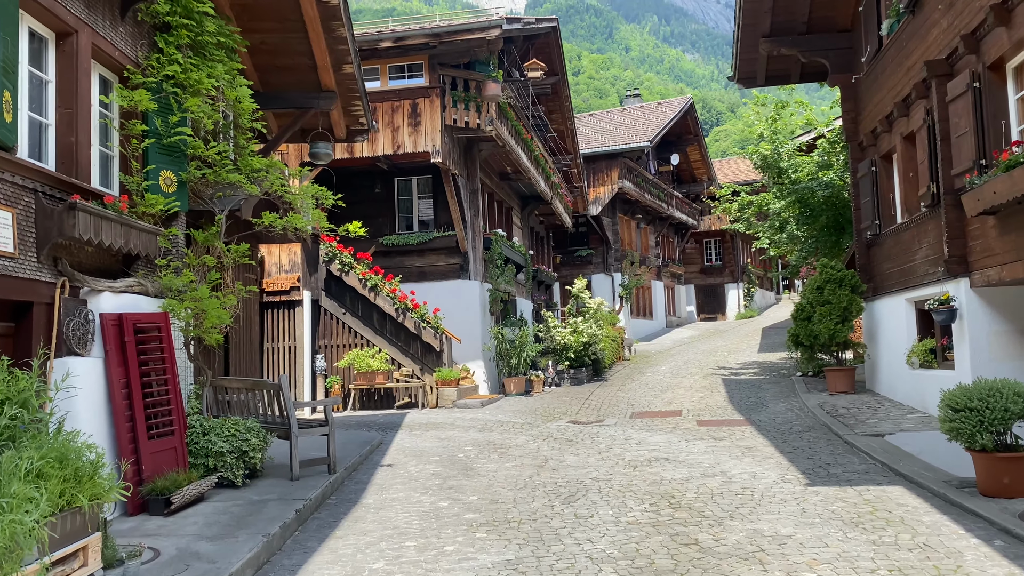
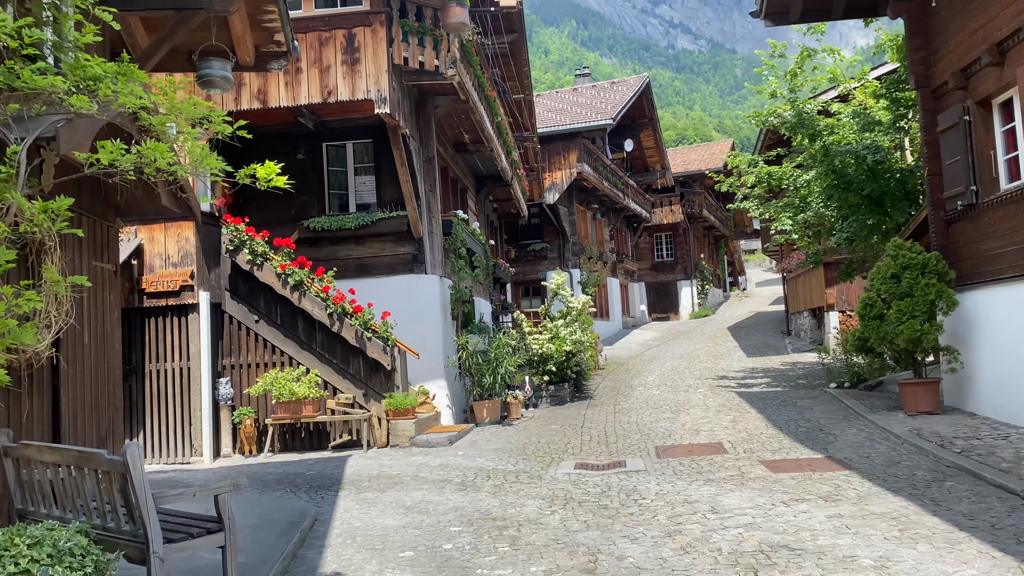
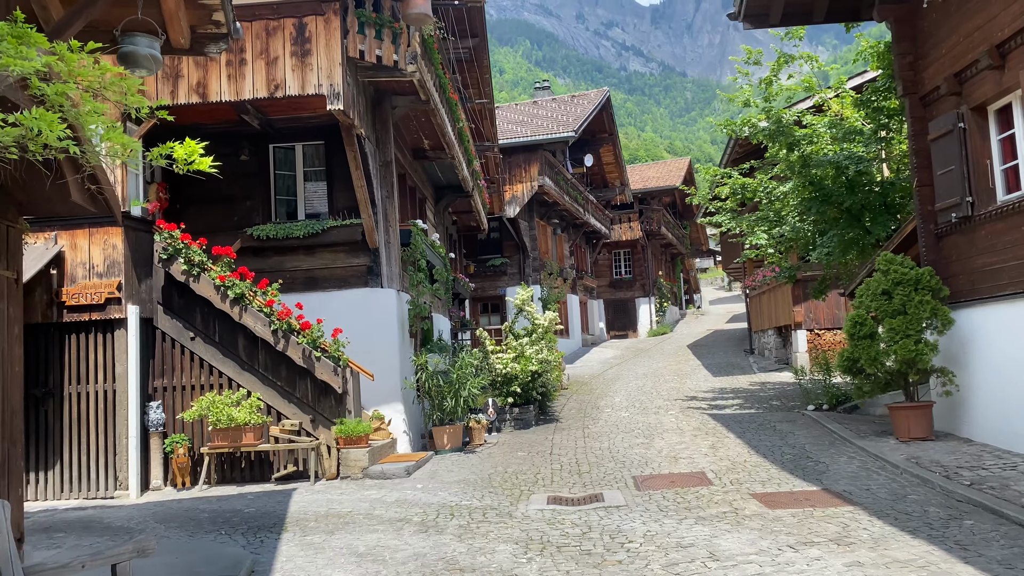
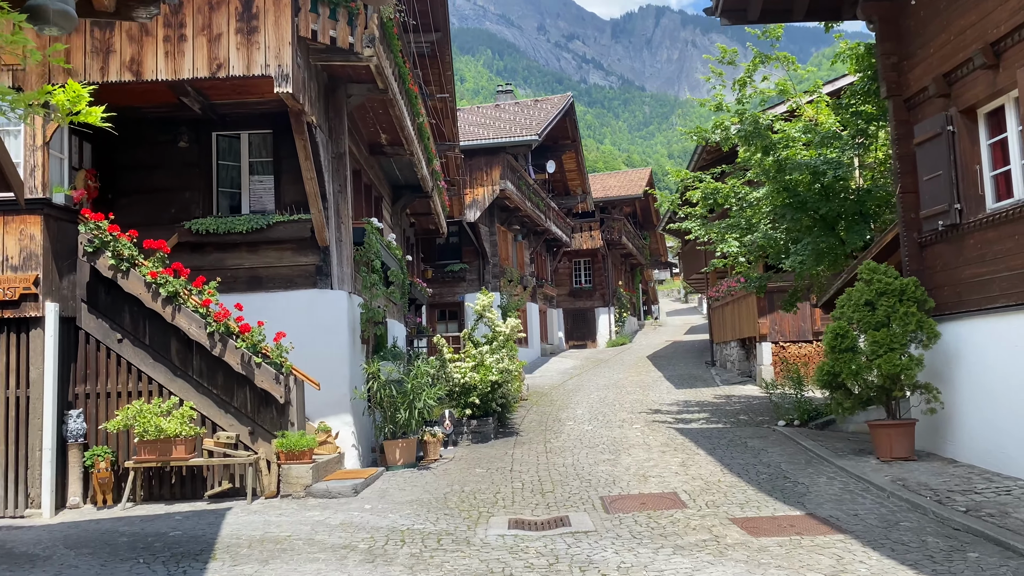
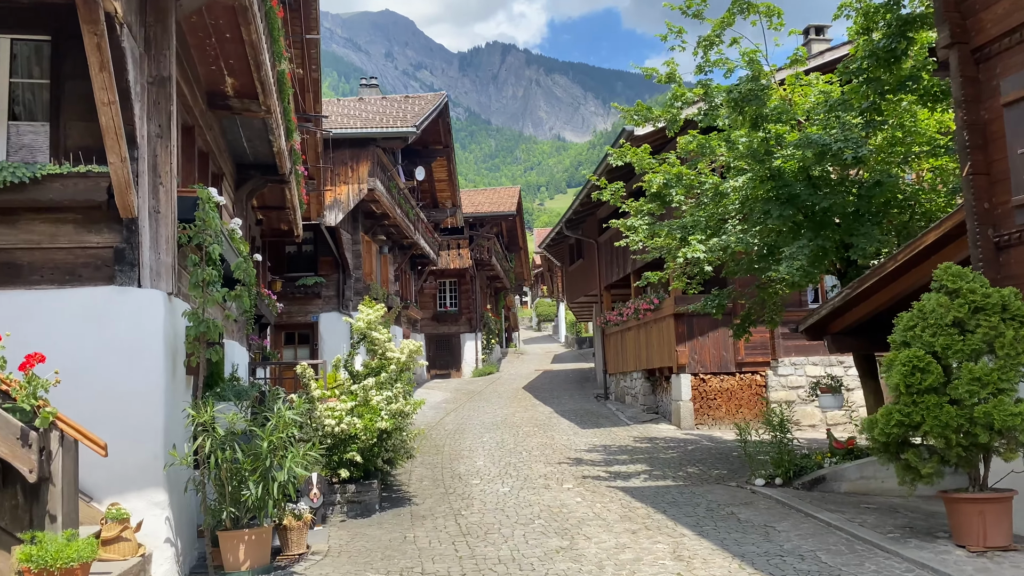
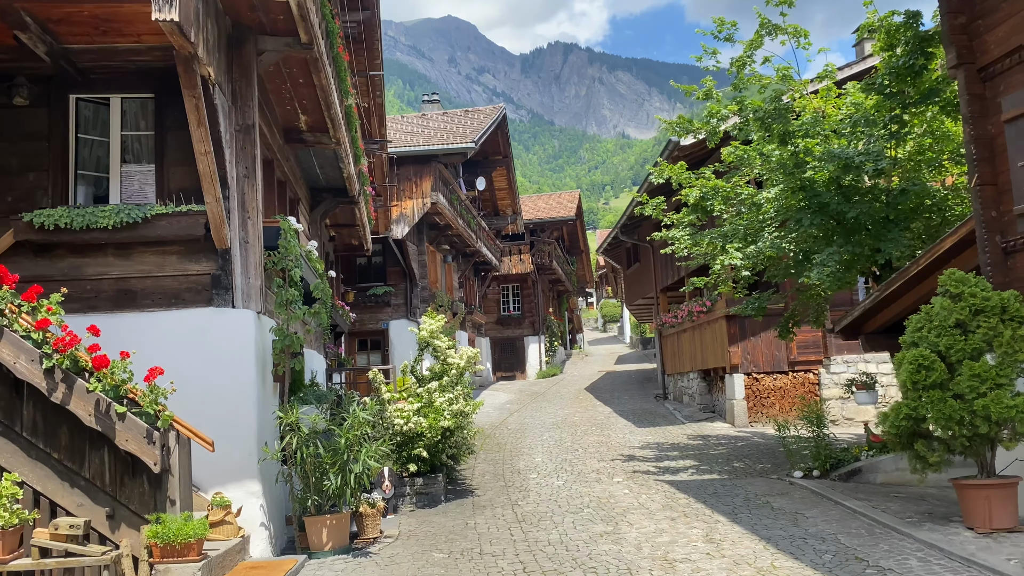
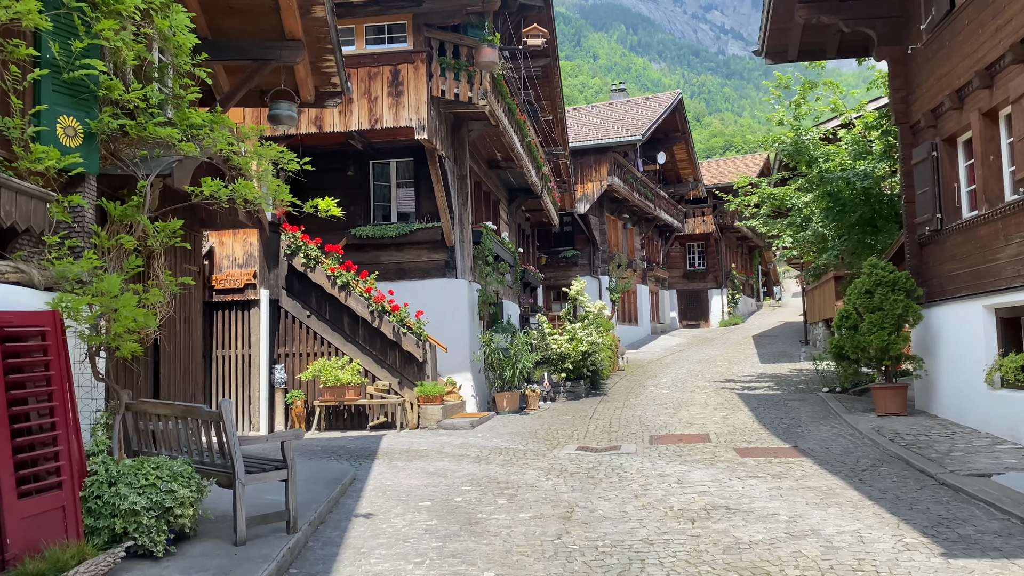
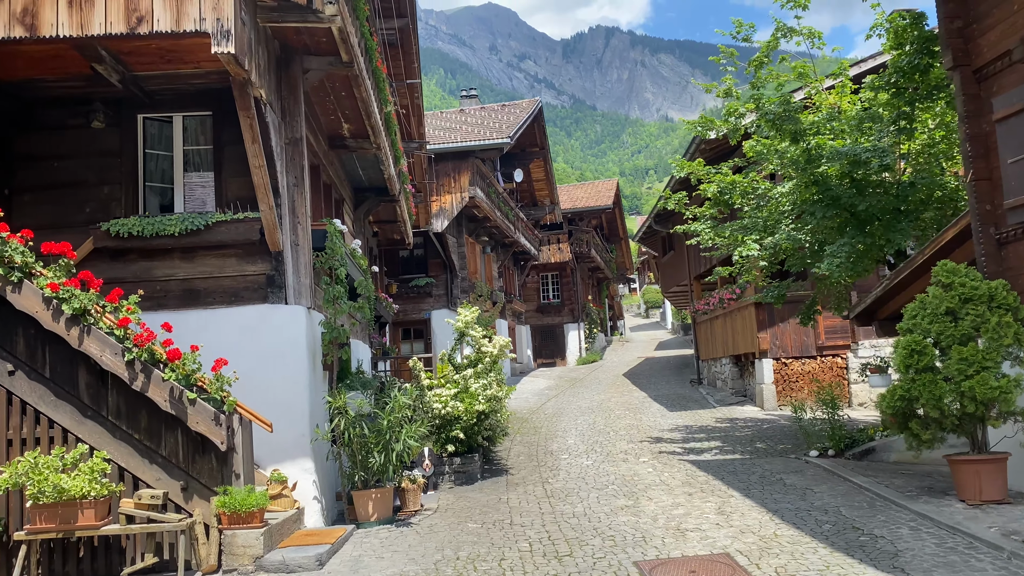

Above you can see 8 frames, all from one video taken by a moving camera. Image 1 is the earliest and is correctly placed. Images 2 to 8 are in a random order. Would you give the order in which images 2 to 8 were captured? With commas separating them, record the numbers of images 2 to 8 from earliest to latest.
7, 2, 3, 4, 8, 6, 5
